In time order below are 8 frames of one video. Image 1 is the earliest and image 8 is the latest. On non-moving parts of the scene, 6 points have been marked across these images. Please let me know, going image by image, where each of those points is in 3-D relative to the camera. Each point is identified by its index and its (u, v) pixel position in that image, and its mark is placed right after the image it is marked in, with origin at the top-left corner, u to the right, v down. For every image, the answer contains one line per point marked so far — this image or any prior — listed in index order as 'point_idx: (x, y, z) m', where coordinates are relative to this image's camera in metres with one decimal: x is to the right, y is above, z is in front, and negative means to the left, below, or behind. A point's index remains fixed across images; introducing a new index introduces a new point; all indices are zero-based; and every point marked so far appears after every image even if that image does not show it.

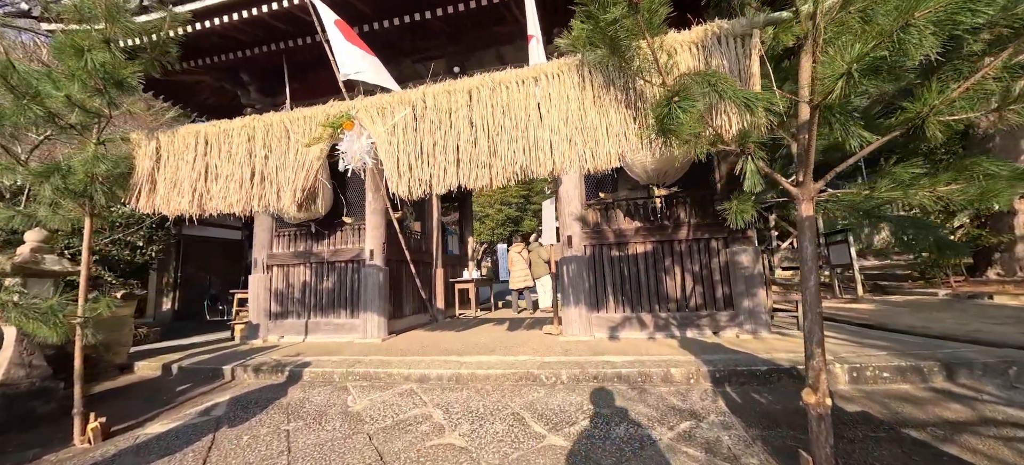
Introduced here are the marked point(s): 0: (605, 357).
0: (+1.0, -1.4, +4.3) m
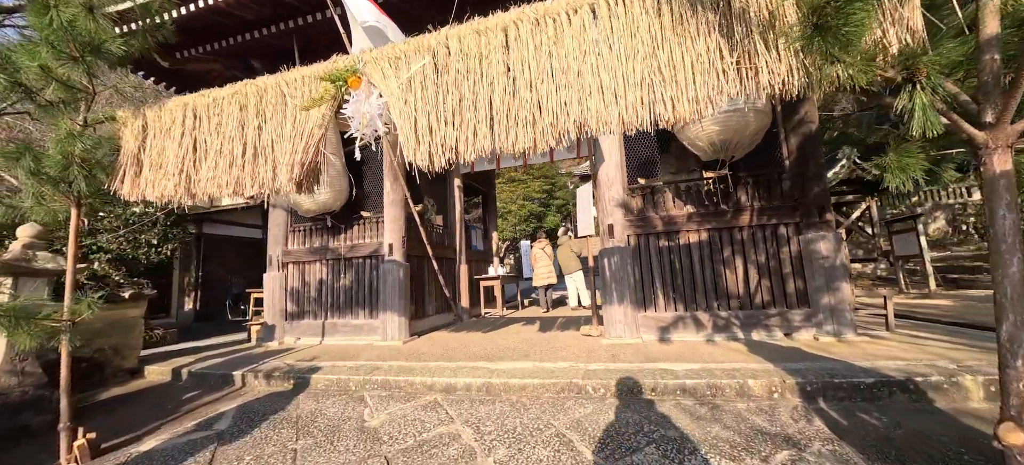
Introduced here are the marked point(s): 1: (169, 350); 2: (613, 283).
0: (+1.4, -1.2, +3.7) m
1: (-5.5, -1.9, +6.1) m
2: (+1.2, -0.6, +4.6) m
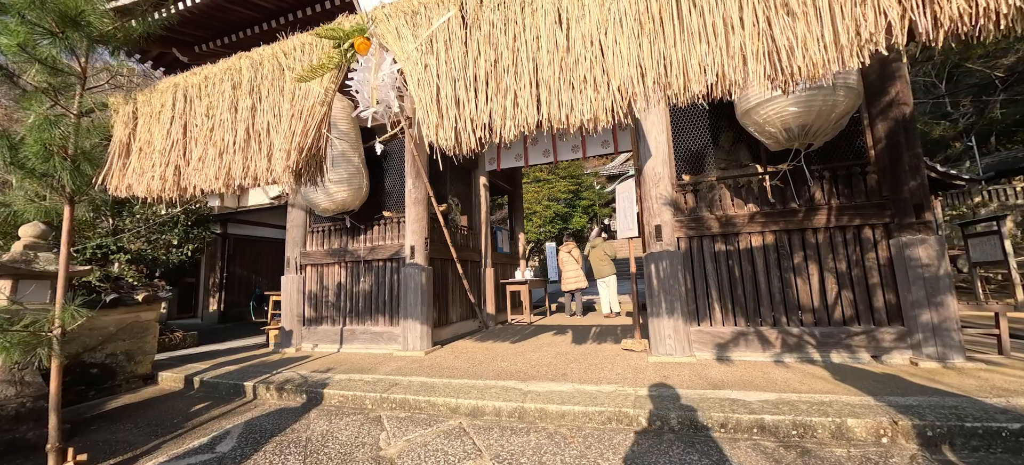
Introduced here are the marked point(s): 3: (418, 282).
0: (+1.7, -1.3, +3.1) m
1: (-5.1, -1.9, +5.9) m
2: (+1.6, -0.6, +4.0) m
3: (-1.3, -0.7, +5.1) m
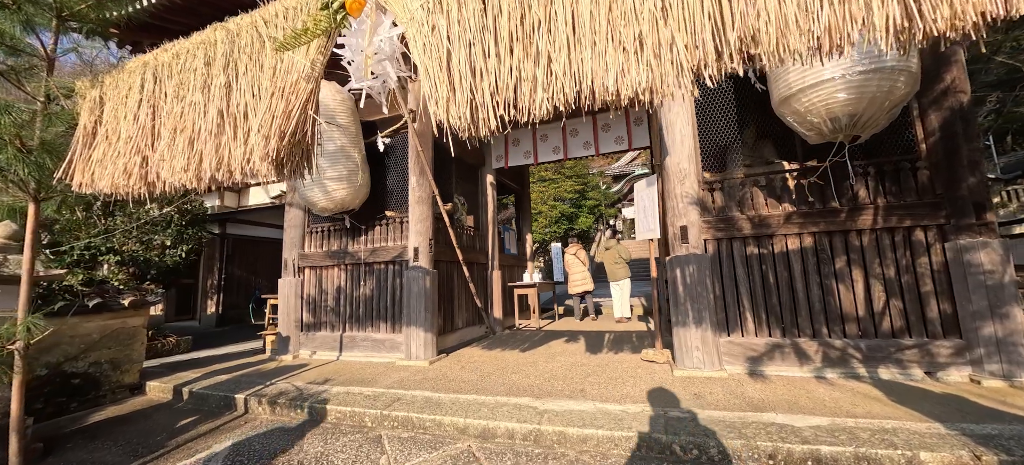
0: (+1.8, -1.3, +2.7) m
1: (-4.9, -1.9, +5.7) m
2: (+1.7, -0.6, +3.7) m
3: (-1.1, -0.7, +4.8) m
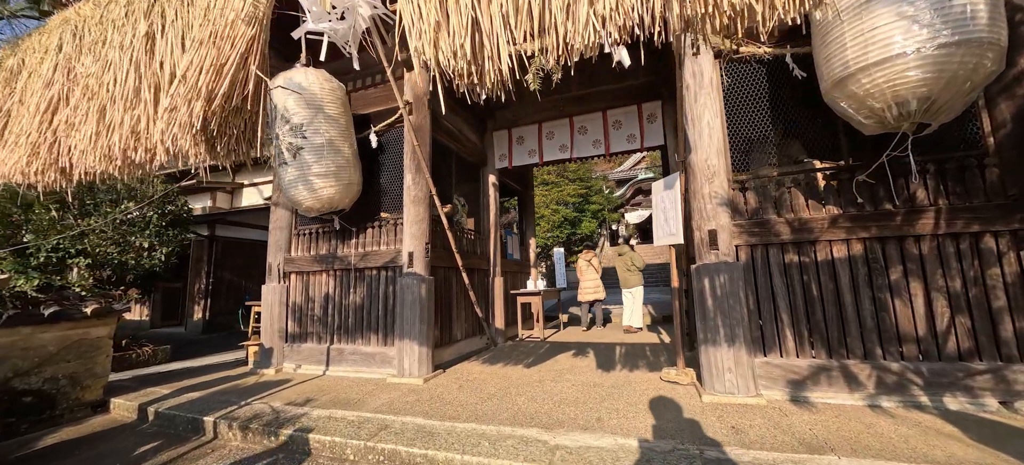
0: (+1.9, -1.3, +2.3) m
1: (-4.9, -1.9, +5.2) m
2: (+1.7, -0.7, +3.2) m
3: (-1.1, -0.7, +4.3) m
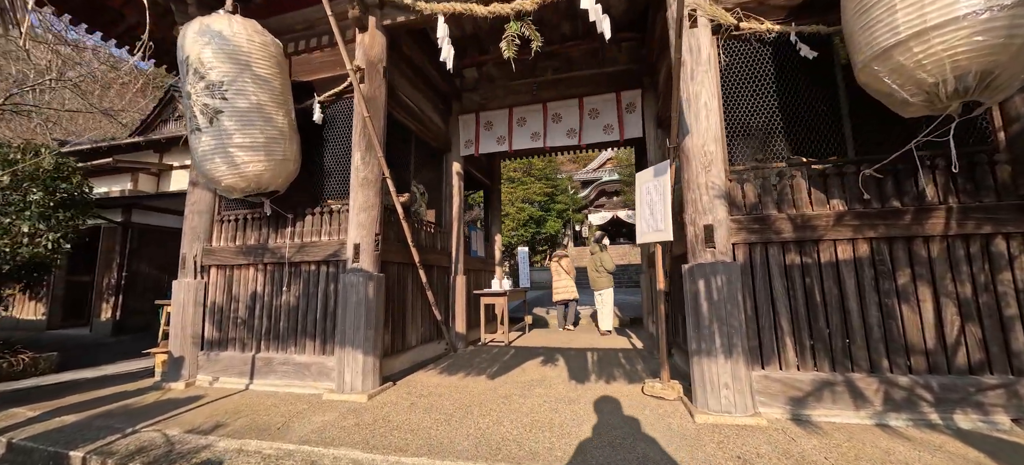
0: (+1.7, -1.3, +1.9) m
1: (-5.3, -1.7, +4.2) m
2: (+1.5, -0.7, +2.8) m
3: (-1.4, -0.6, +3.6) m
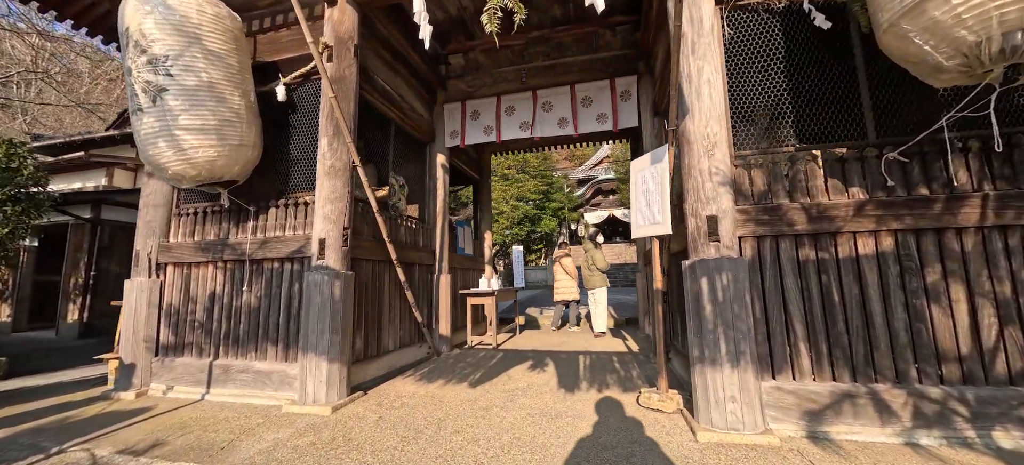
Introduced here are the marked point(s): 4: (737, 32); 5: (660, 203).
0: (+1.5, -1.2, +1.5) m
1: (-5.5, -1.7, +3.8) m
2: (+1.3, -0.6, +2.5) m
3: (-1.6, -0.5, +3.3) m
4: (+1.7, +1.5, +2.9) m
5: (+1.2, +0.2, +3.0) m
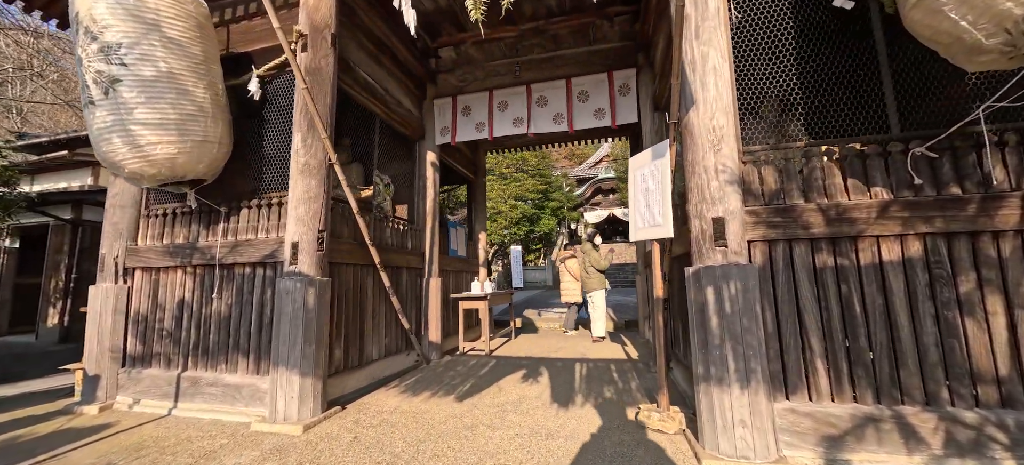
0: (+1.4, -1.3, +1.3) m
1: (-5.6, -1.7, +3.5) m
2: (+1.2, -0.6, +2.2) m
3: (-1.7, -0.6, +3.0) m
4: (+1.6, +1.5, +2.7) m
5: (+1.1, +0.2, +2.7) m
